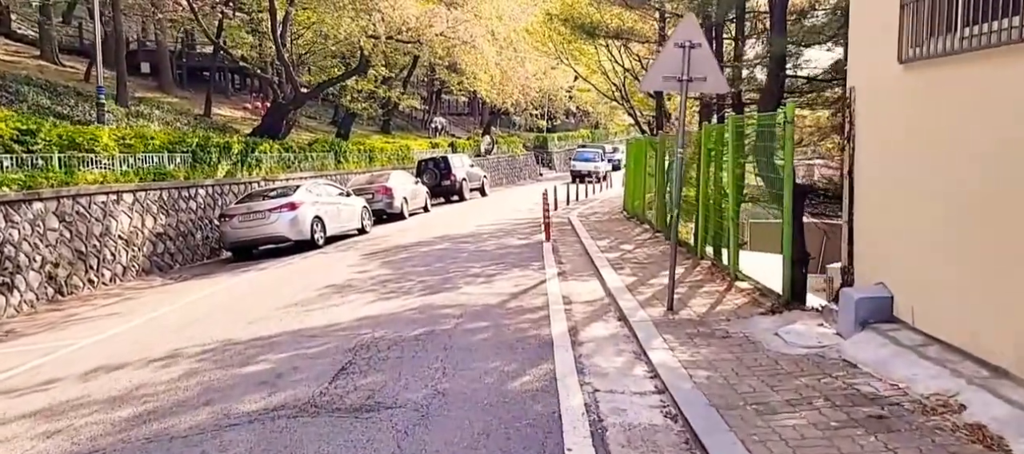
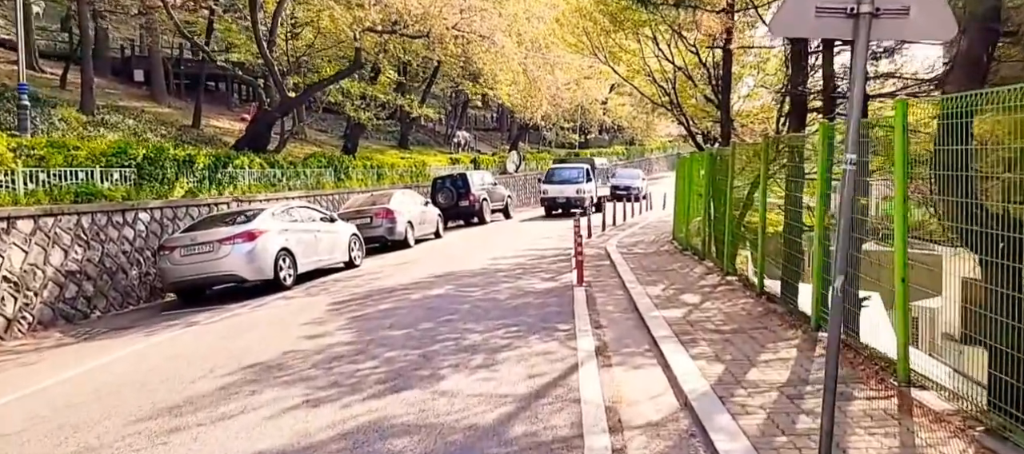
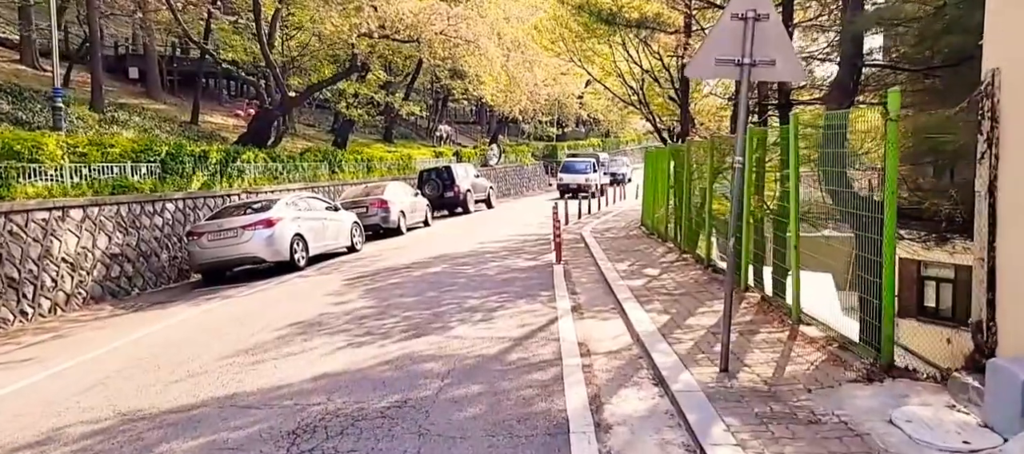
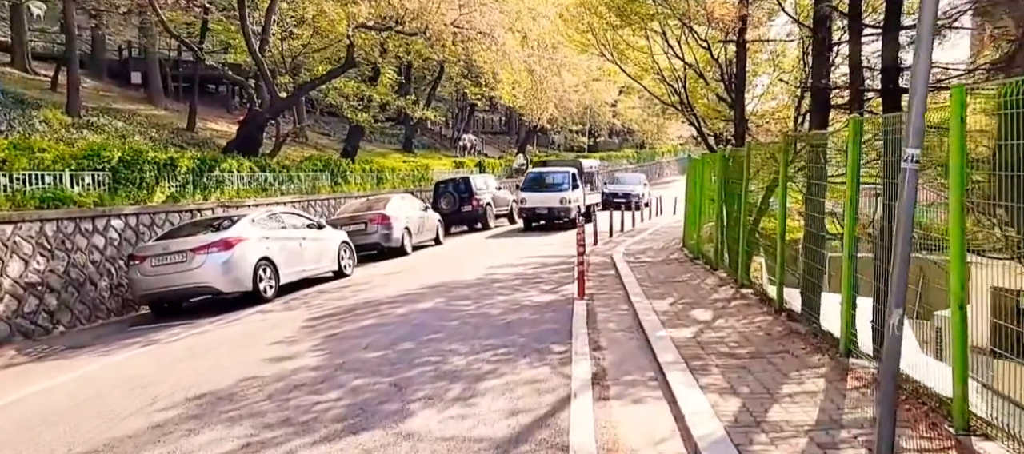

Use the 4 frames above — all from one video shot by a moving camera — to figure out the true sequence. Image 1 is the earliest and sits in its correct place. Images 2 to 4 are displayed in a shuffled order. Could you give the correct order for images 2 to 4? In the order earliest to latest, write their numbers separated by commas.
3, 2, 4
